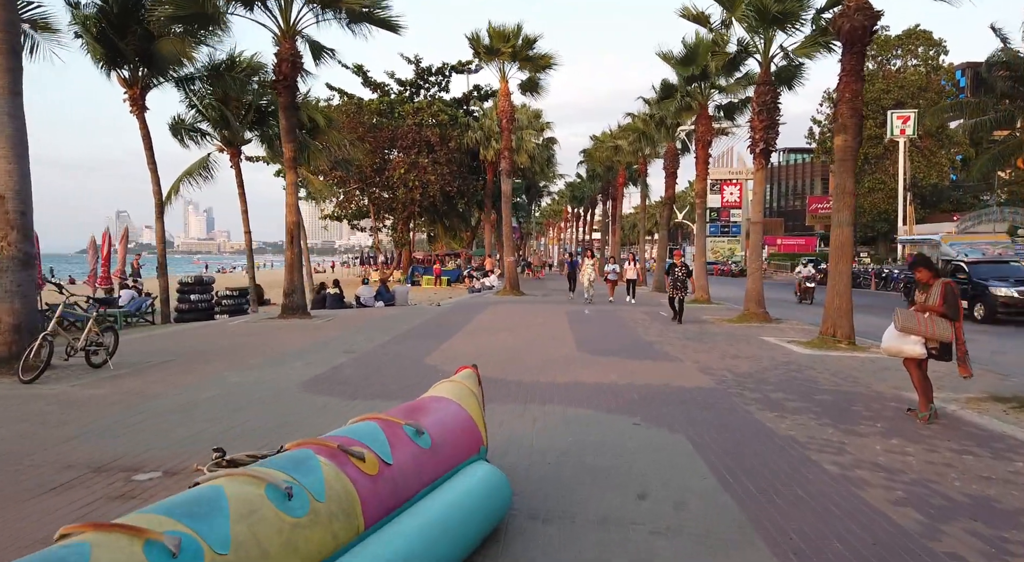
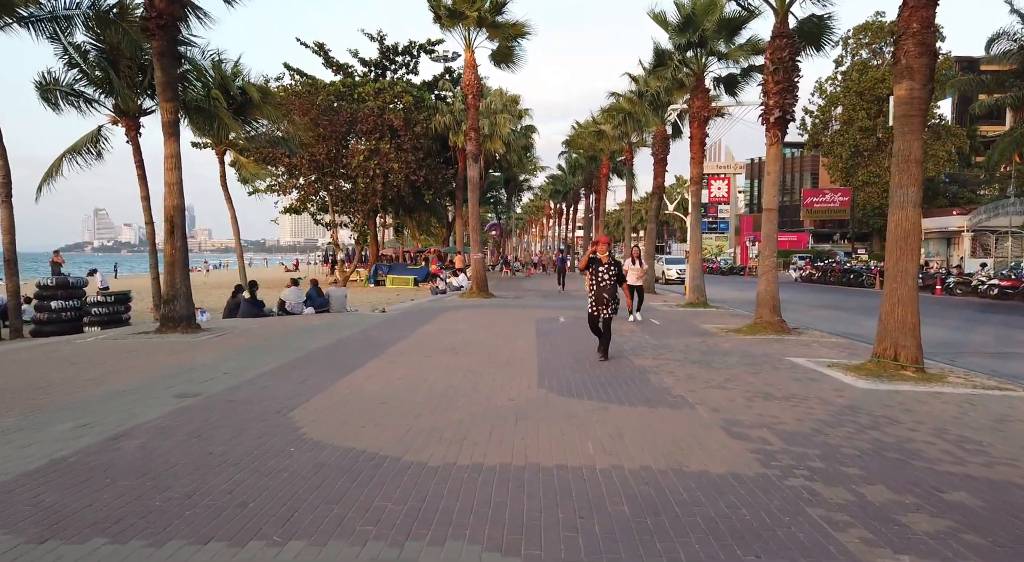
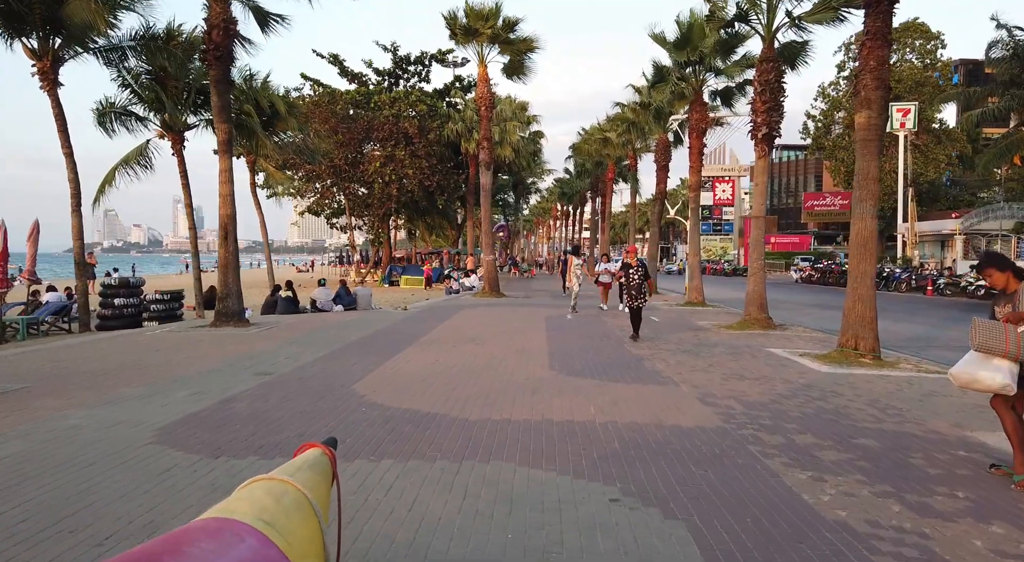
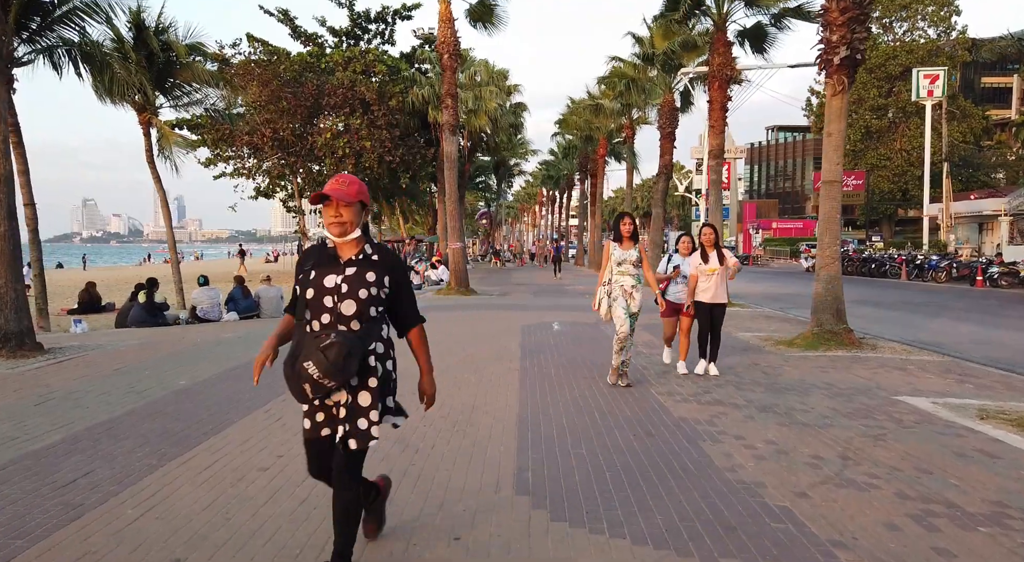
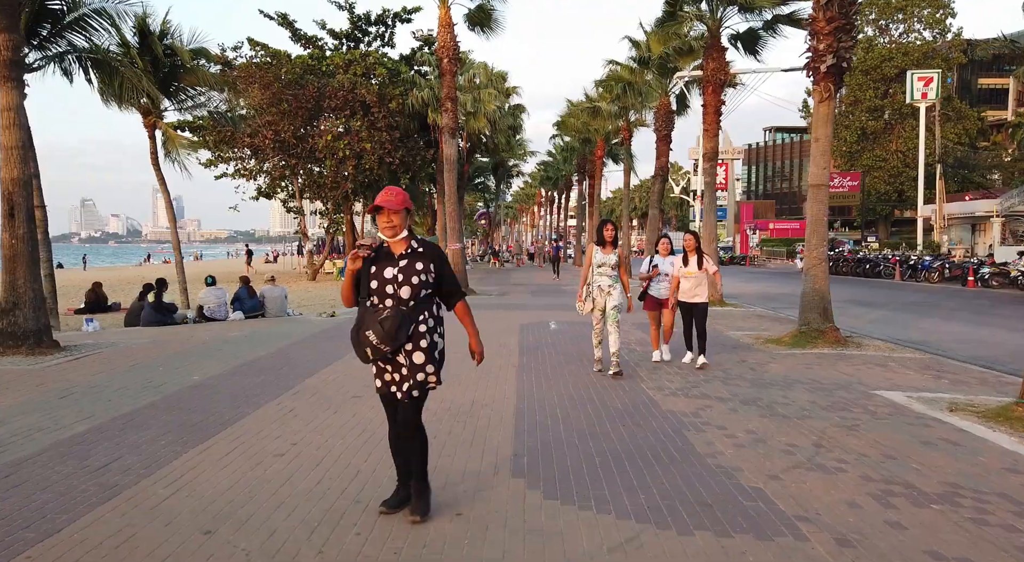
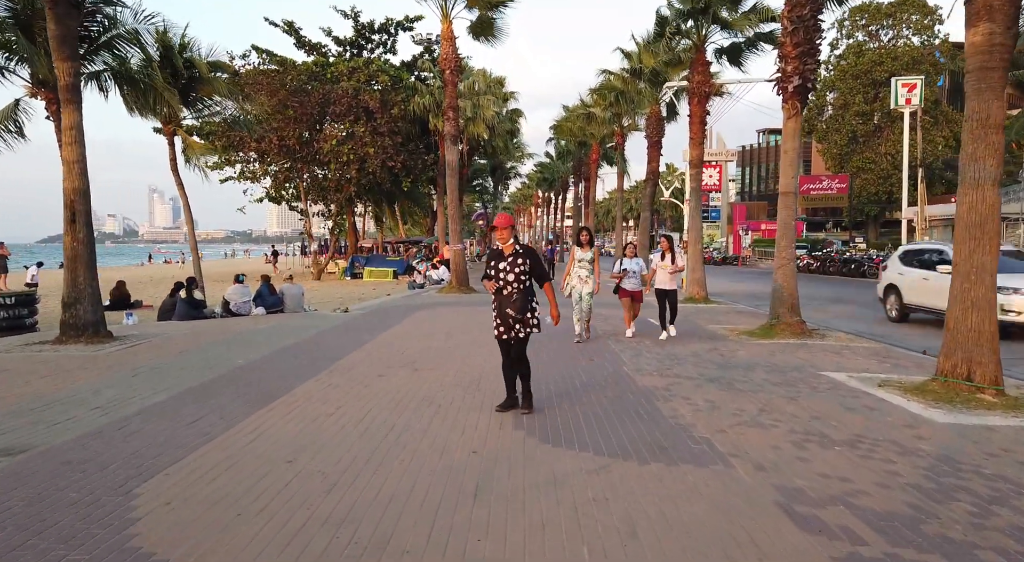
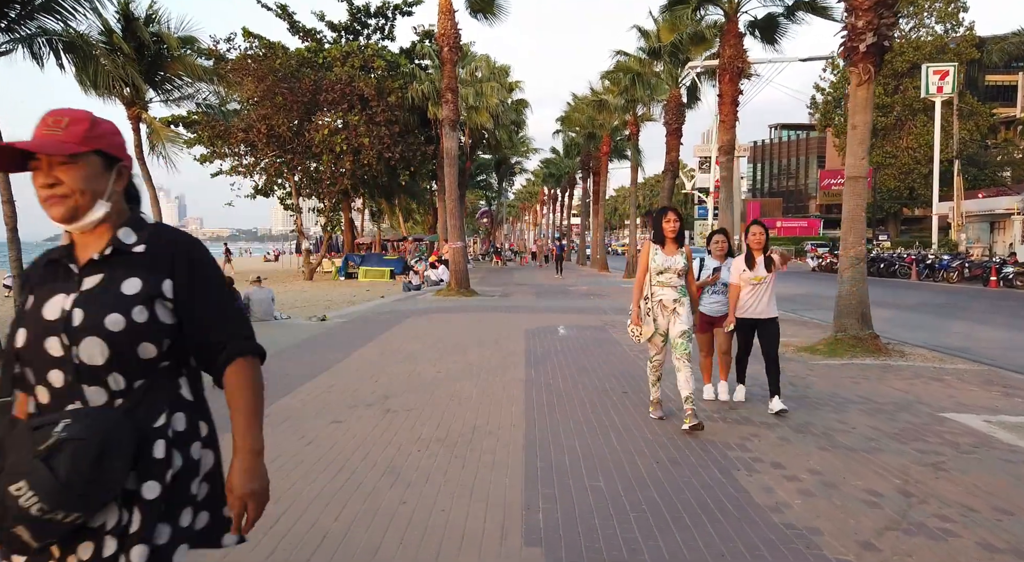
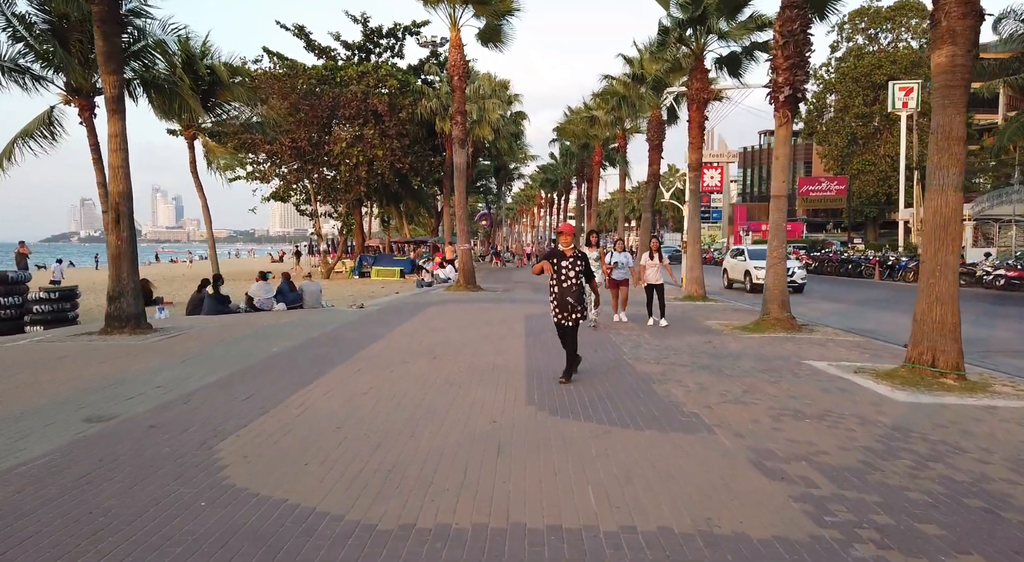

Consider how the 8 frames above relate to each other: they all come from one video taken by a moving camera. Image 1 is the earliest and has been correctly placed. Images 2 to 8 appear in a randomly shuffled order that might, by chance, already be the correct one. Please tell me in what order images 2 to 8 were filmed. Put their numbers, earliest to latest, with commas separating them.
3, 2, 8, 6, 5, 4, 7
